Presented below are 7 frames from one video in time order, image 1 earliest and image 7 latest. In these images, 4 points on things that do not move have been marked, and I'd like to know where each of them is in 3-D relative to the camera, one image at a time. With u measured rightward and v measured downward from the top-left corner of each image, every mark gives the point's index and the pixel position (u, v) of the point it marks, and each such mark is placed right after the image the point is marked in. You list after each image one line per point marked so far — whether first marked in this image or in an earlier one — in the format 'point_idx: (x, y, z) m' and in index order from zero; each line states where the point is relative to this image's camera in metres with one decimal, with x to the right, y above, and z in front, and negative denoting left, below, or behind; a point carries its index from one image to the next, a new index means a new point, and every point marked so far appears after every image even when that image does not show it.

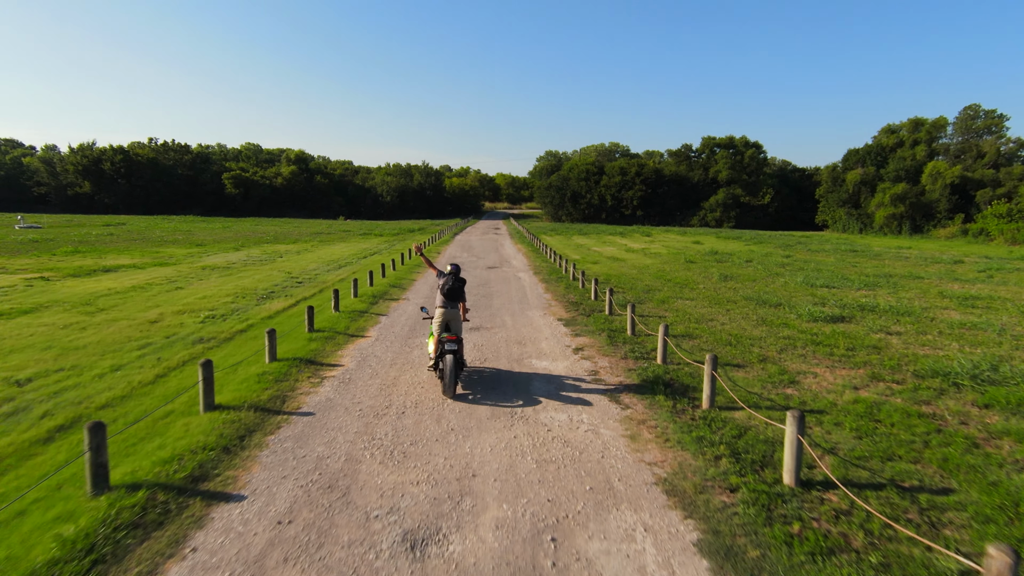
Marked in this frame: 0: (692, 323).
0: (+4.3, -0.9, +13.8) m
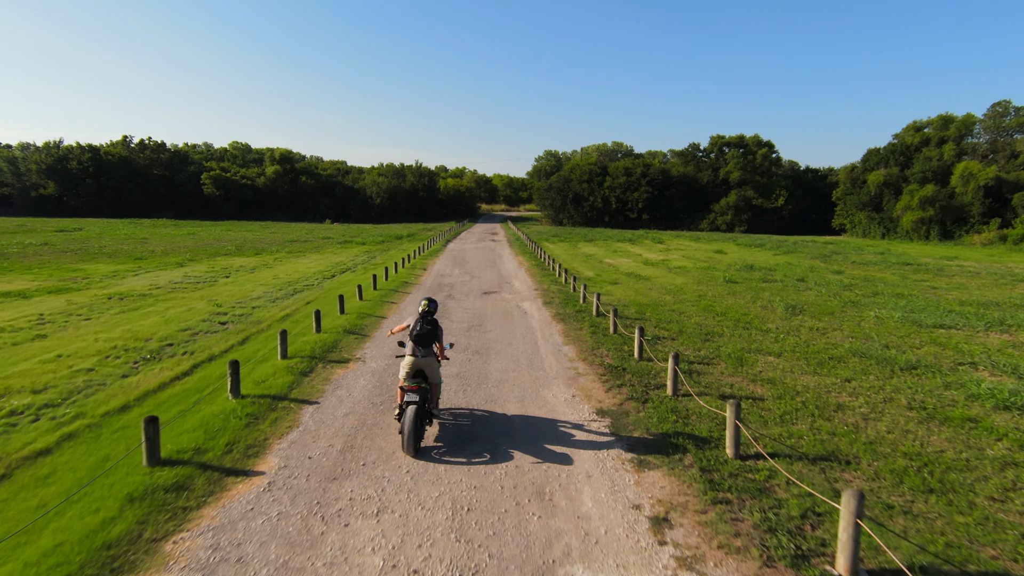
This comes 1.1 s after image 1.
0: (+4.4, -1.9, +8.4) m
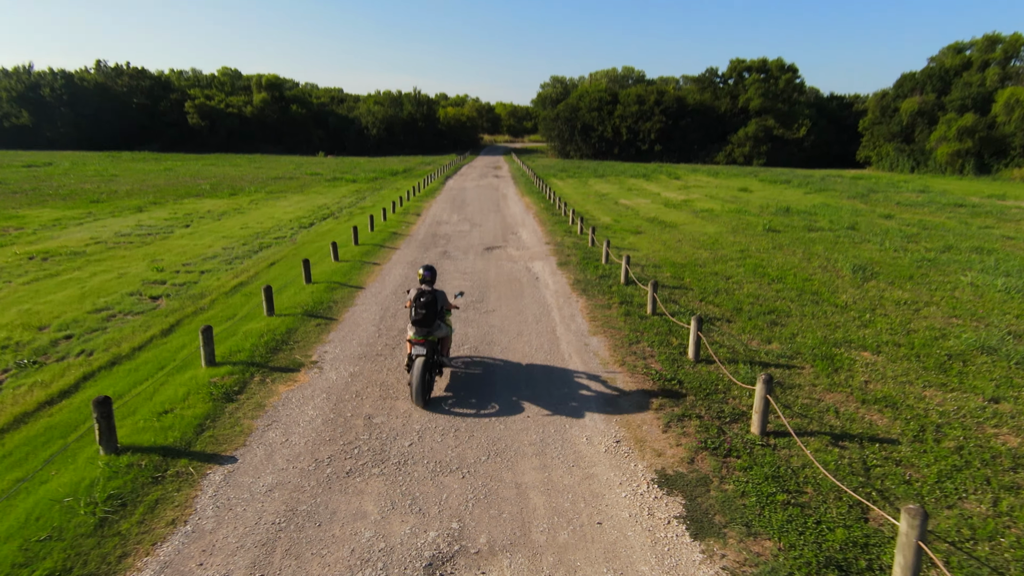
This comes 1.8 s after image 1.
0: (+4.5, -2.0, +5.4) m
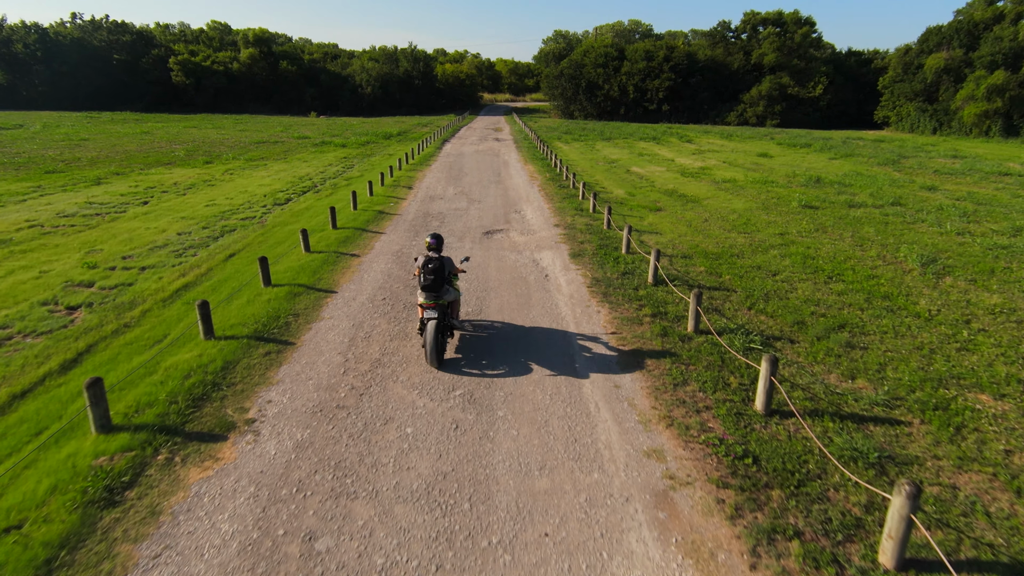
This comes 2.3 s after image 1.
0: (+4.6, -2.5, +3.3) m
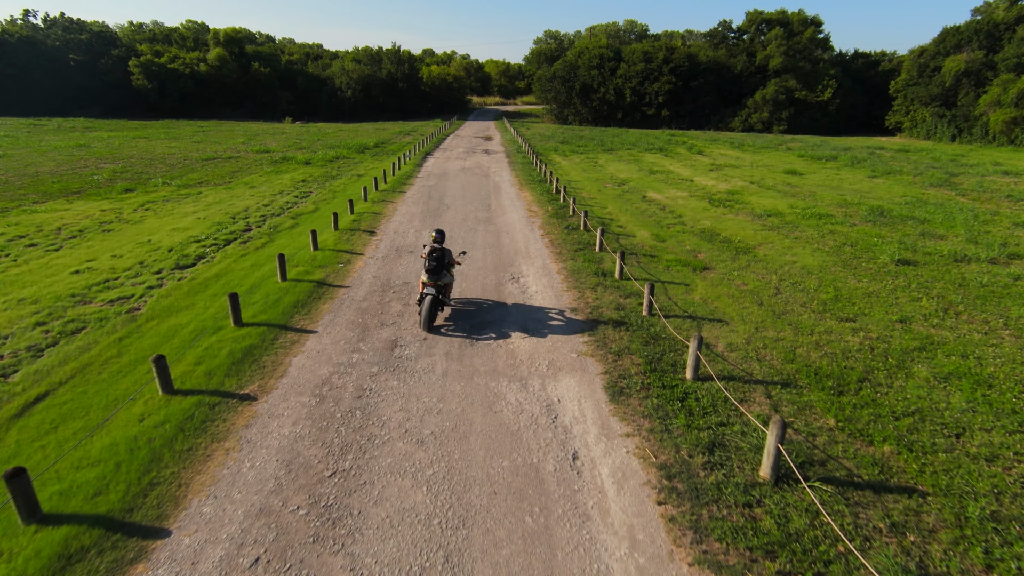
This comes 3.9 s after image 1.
0: (+4.8, -4.5, -1.6) m
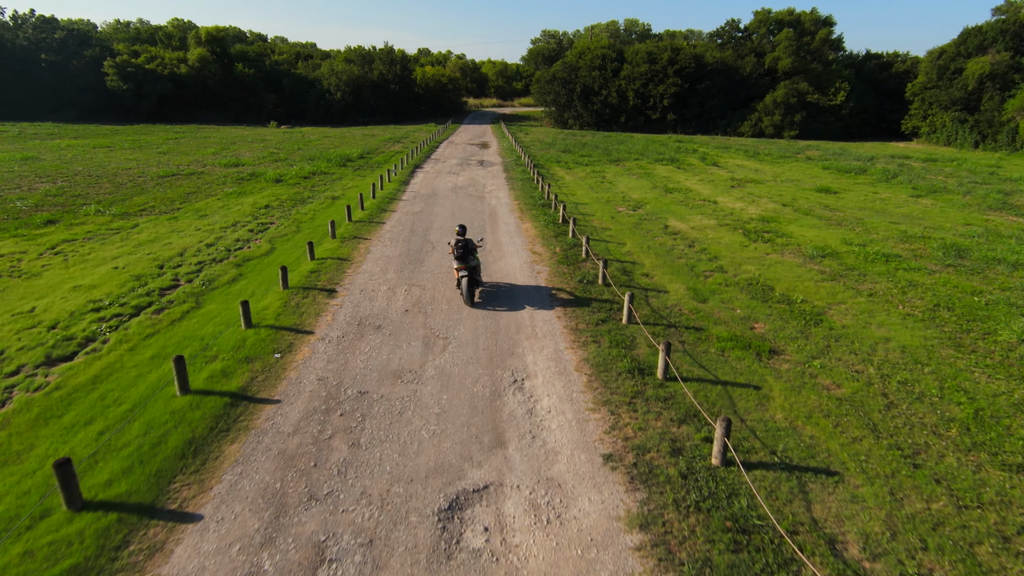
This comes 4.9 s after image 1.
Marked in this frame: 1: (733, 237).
0: (+4.9, -6.1, -5.1) m
1: (+7.2, +1.6, +18.6) m
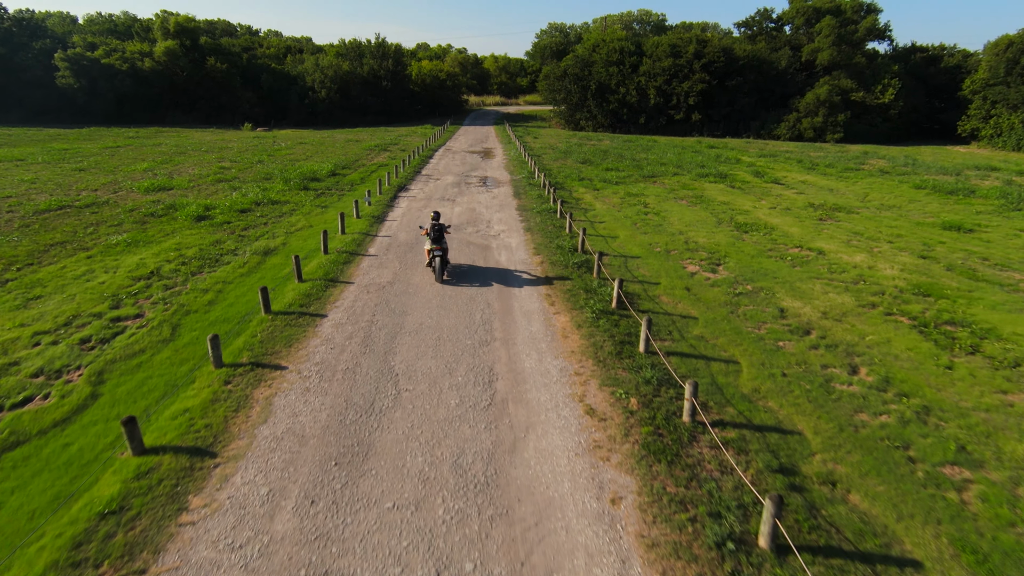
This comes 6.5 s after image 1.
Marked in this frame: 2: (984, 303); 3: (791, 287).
0: (+5.3, -9.0, -12.8) m
1: (+7.7, -1.1, +10.9) m
2: (+10.9, -0.4, +13.2) m
3: (+6.8, -0.1, +13.8) m
